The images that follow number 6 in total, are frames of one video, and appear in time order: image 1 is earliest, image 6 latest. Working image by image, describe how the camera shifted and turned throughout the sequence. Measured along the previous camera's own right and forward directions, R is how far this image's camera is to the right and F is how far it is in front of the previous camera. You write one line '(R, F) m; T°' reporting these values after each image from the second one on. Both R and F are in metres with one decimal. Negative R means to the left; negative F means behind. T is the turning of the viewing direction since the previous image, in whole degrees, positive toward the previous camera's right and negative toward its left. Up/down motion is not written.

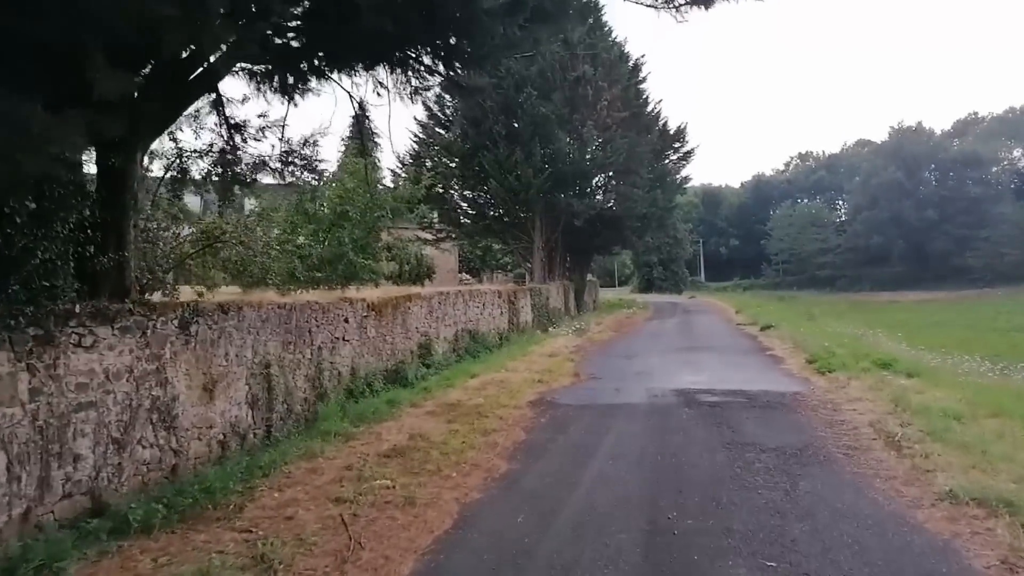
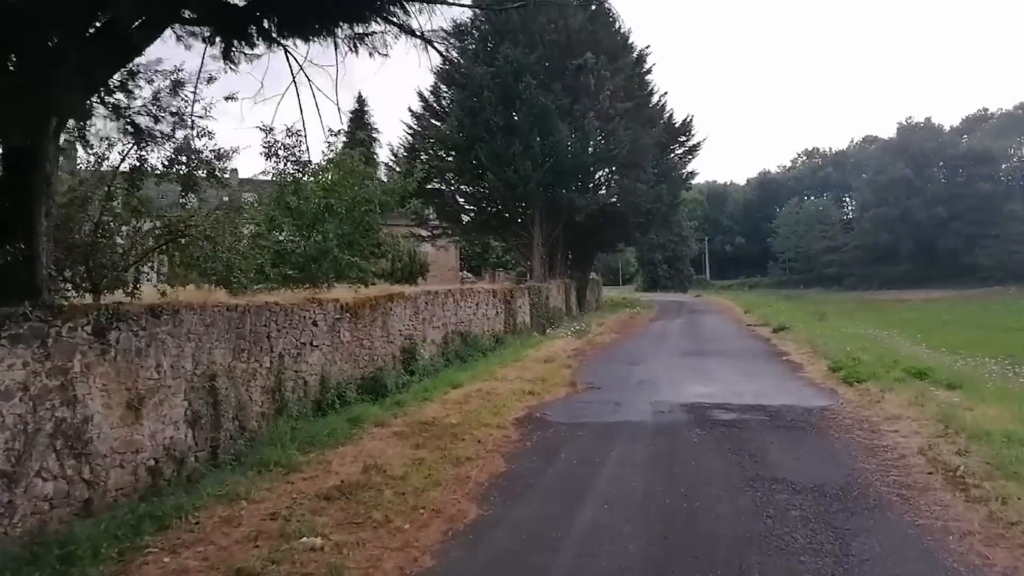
(+0.2, +1.3) m; 0°
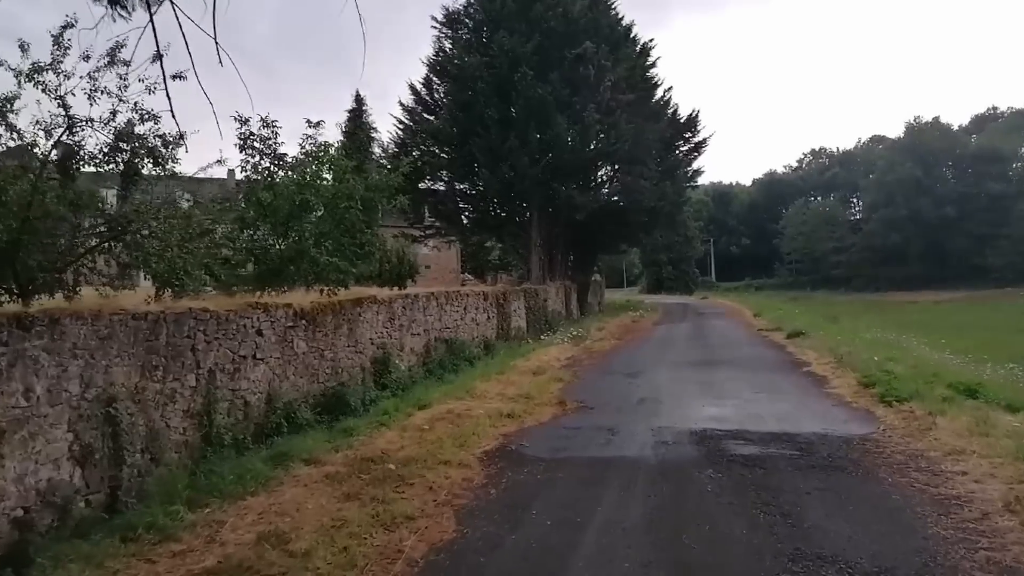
(+0.3, +1.6) m; 0°
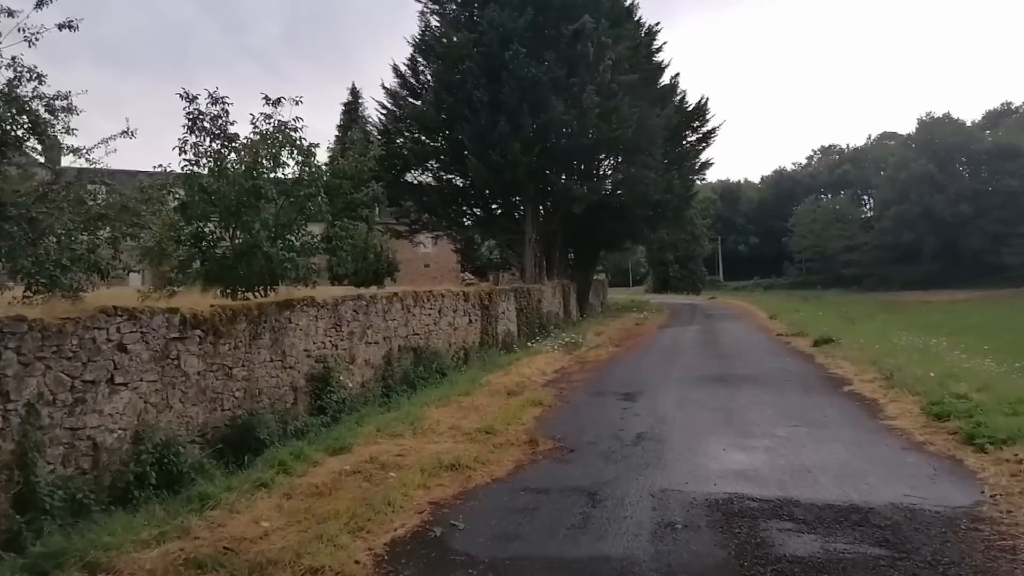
(+0.5, +2.4) m; 0°
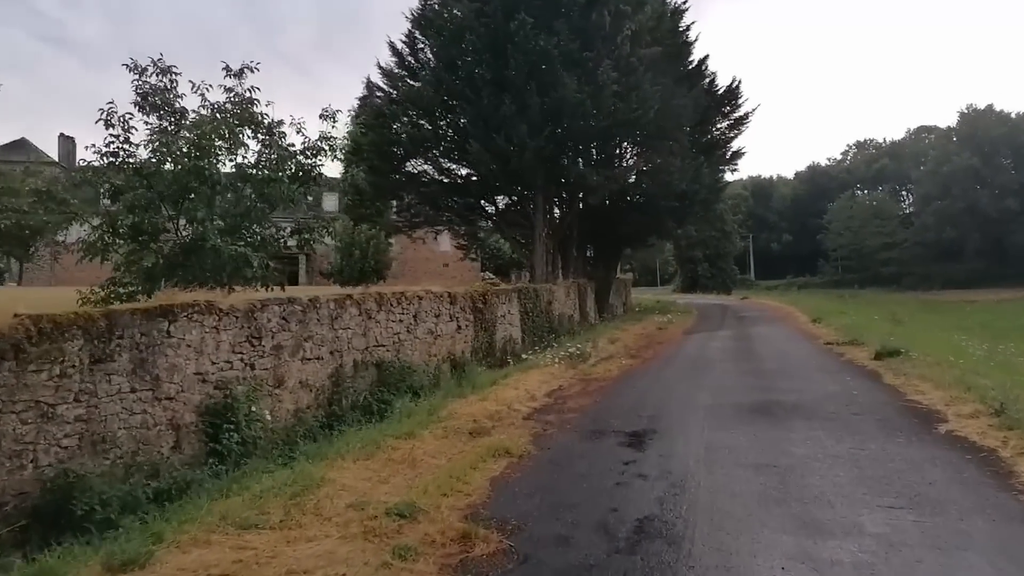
(+0.6, +2.7) m; -2°
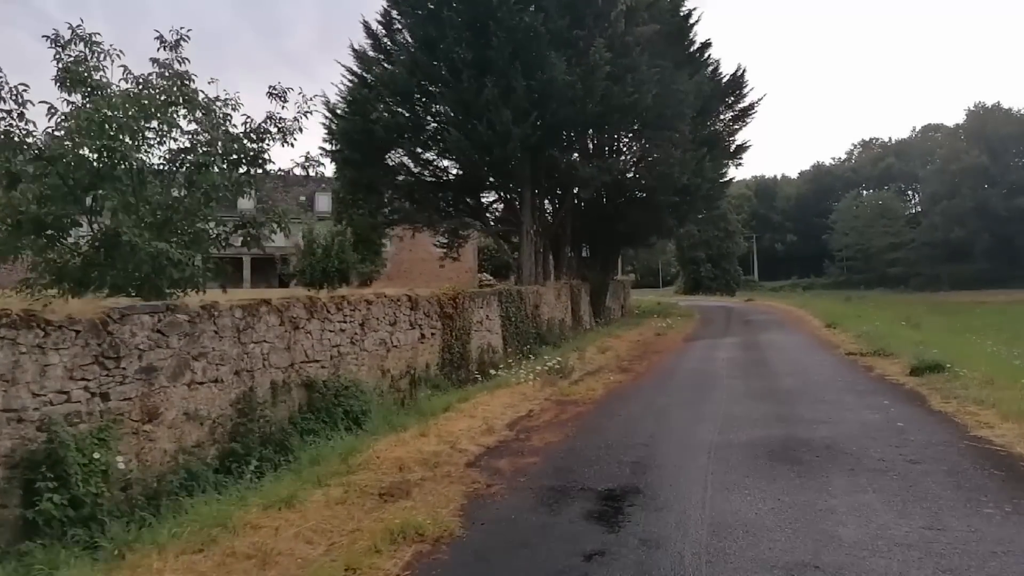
(+0.5, +2.0) m; 0°
